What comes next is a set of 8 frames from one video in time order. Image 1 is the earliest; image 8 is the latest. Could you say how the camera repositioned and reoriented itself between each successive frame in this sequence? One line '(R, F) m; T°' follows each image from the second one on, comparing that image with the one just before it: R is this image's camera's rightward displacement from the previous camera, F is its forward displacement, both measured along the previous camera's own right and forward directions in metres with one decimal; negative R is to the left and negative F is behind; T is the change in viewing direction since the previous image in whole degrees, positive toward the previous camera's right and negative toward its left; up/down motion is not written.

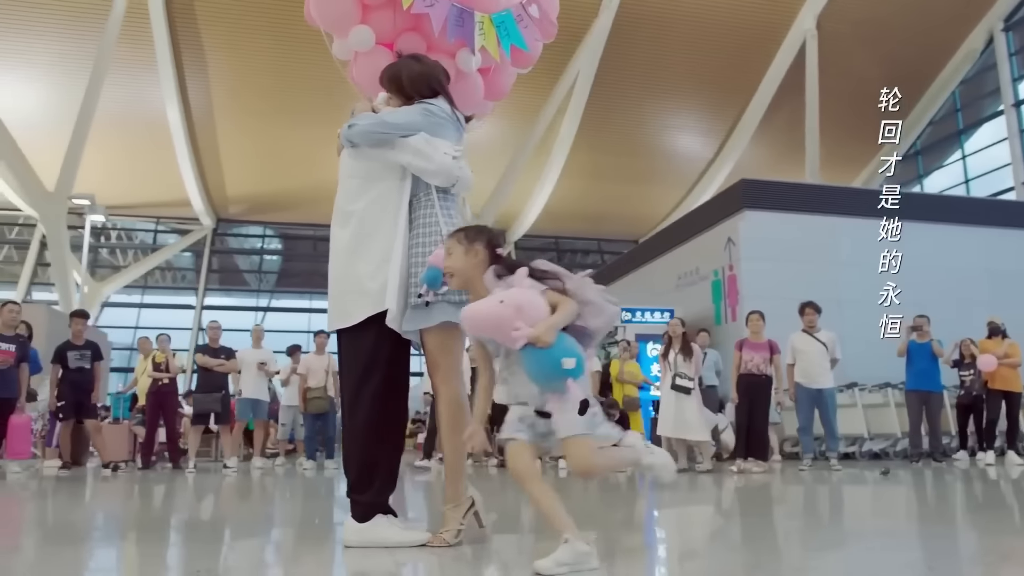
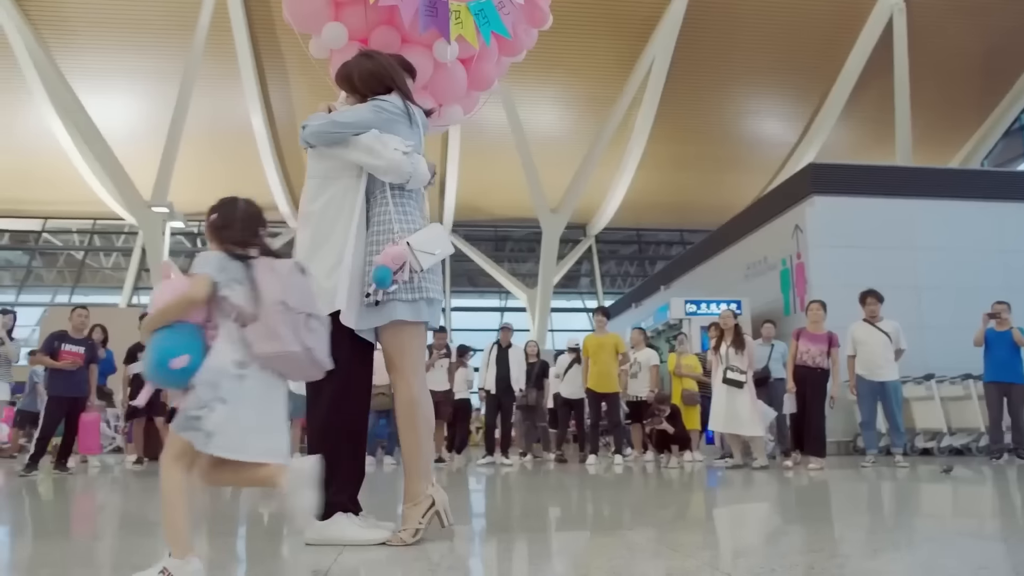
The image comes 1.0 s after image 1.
(+0.4, +0.1) m; -6°
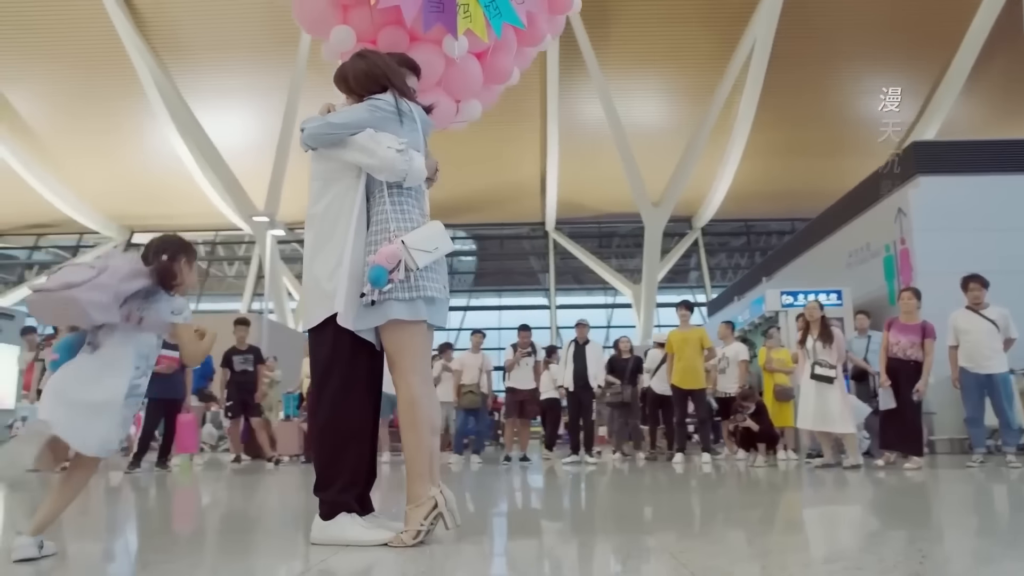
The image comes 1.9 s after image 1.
(+0.3, +0.1) m; -8°
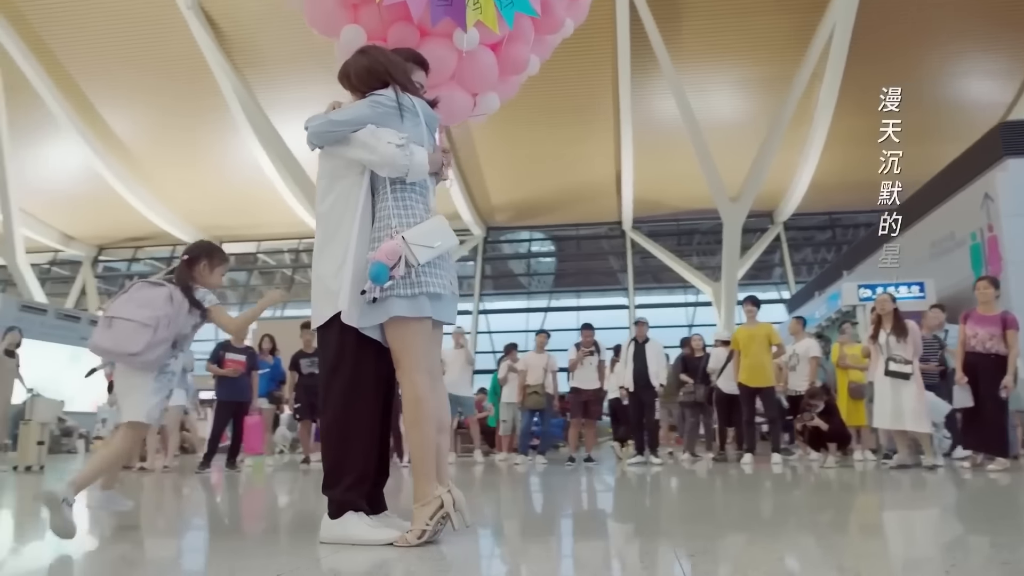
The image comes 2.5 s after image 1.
(+0.2, +0.1) m; -6°
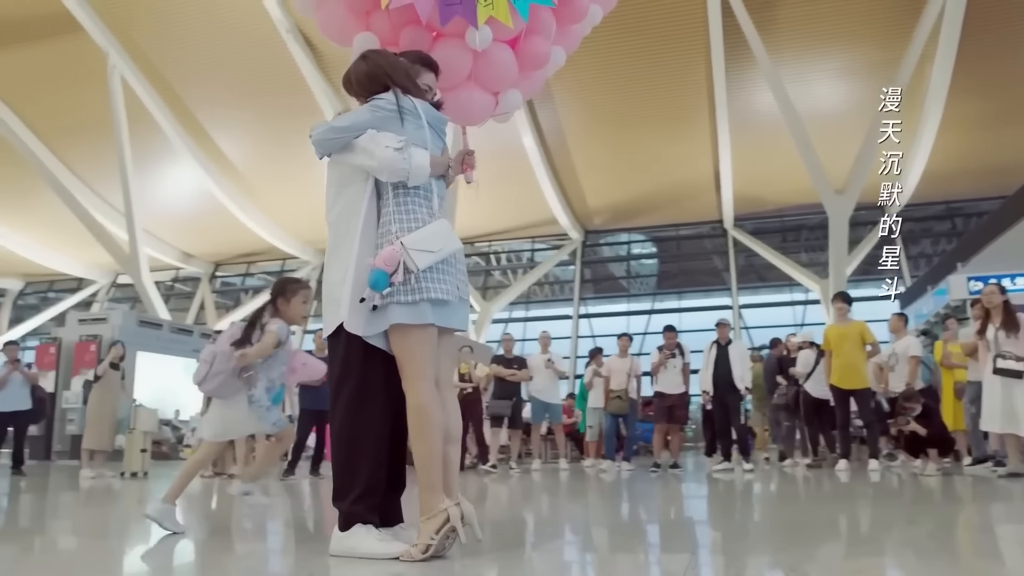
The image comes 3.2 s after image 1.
(+0.3, +0.1) m; -7°
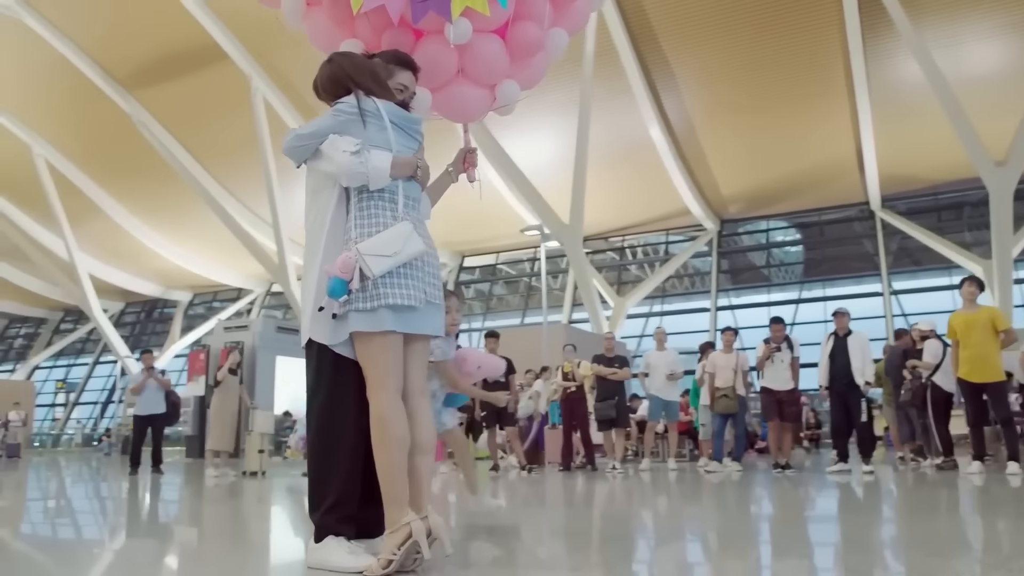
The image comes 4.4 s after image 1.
(+0.5, +0.2) m; -10°
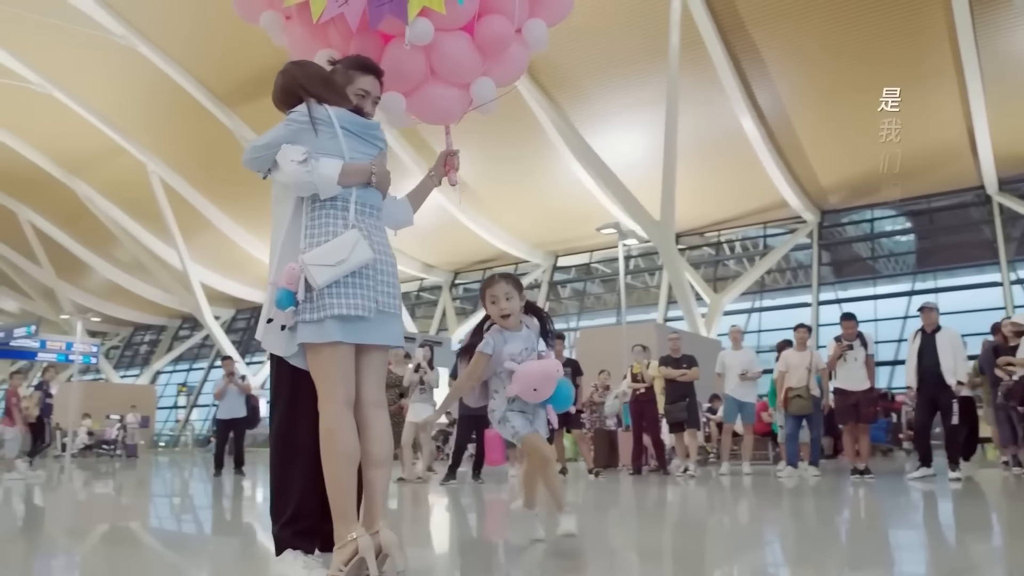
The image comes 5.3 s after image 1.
(+0.4, +0.1) m; -7°
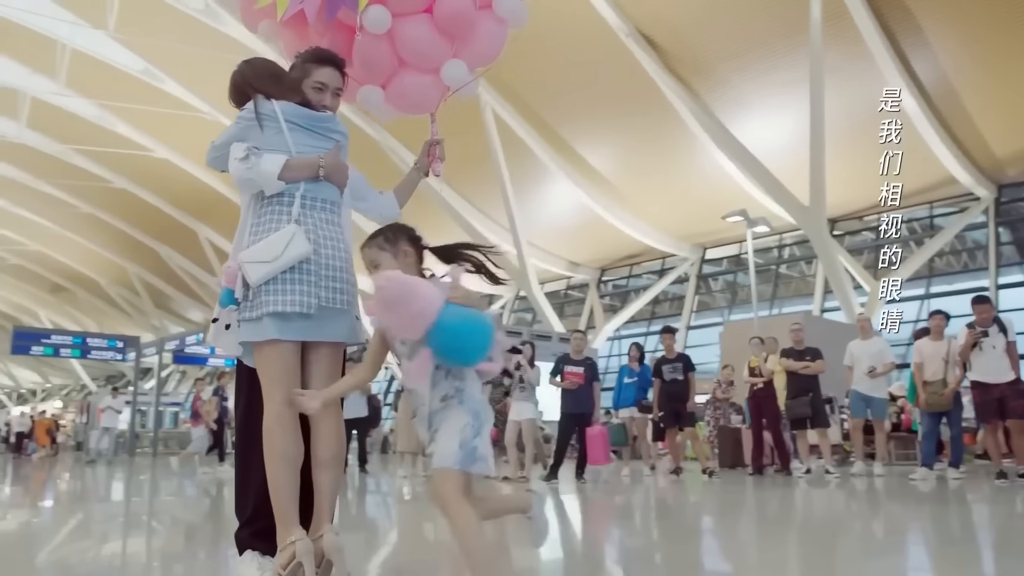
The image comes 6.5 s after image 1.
(+0.5, +0.2) m; -11°
